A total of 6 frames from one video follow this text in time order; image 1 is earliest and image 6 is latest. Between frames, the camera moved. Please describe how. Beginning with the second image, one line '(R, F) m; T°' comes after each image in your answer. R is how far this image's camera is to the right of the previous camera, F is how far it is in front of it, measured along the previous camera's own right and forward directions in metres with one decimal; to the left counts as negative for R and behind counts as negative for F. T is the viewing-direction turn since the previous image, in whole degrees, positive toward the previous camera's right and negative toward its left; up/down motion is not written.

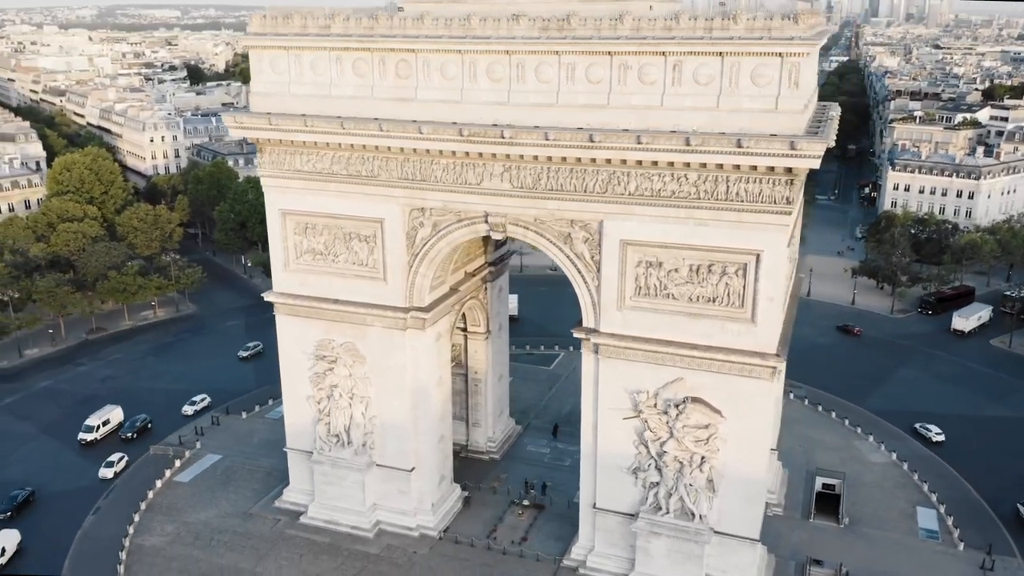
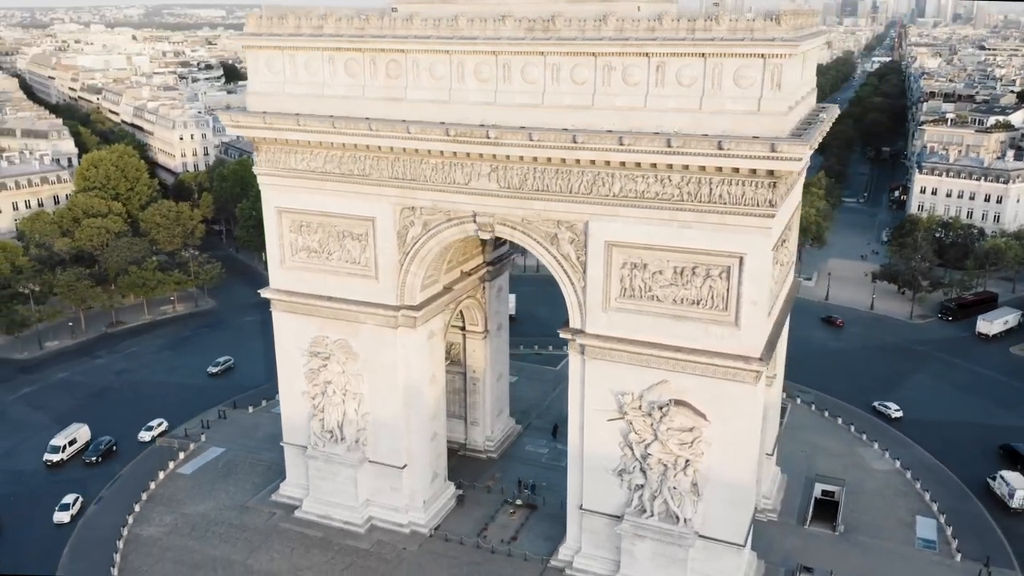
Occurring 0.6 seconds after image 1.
(+1.2, 0.0) m; -2°
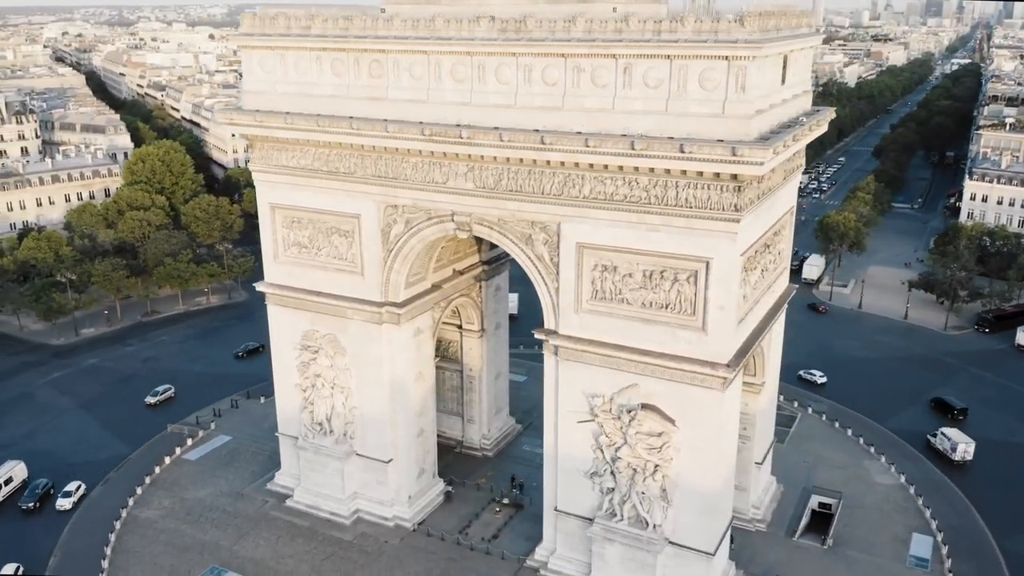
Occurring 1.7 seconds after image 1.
(+2.2, 0.0) m; -4°
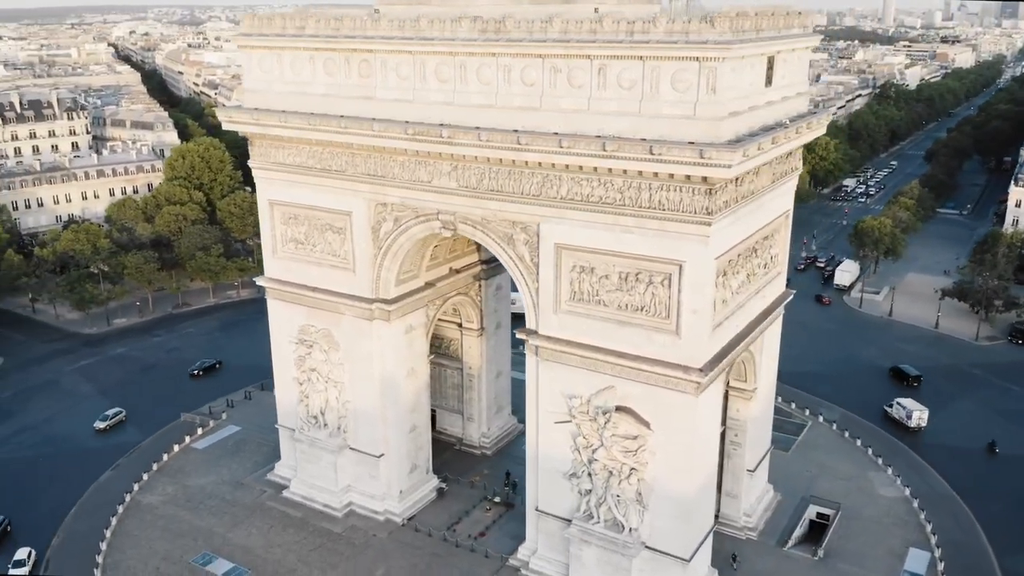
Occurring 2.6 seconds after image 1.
(+1.8, 0.0) m; -3°
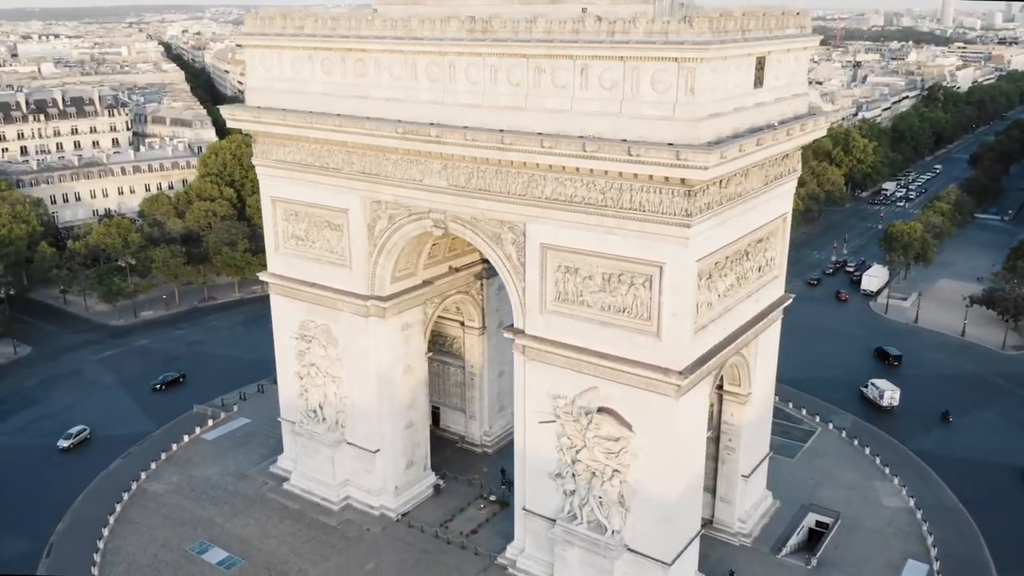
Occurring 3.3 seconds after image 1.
(+1.4, 0.0) m; -3°
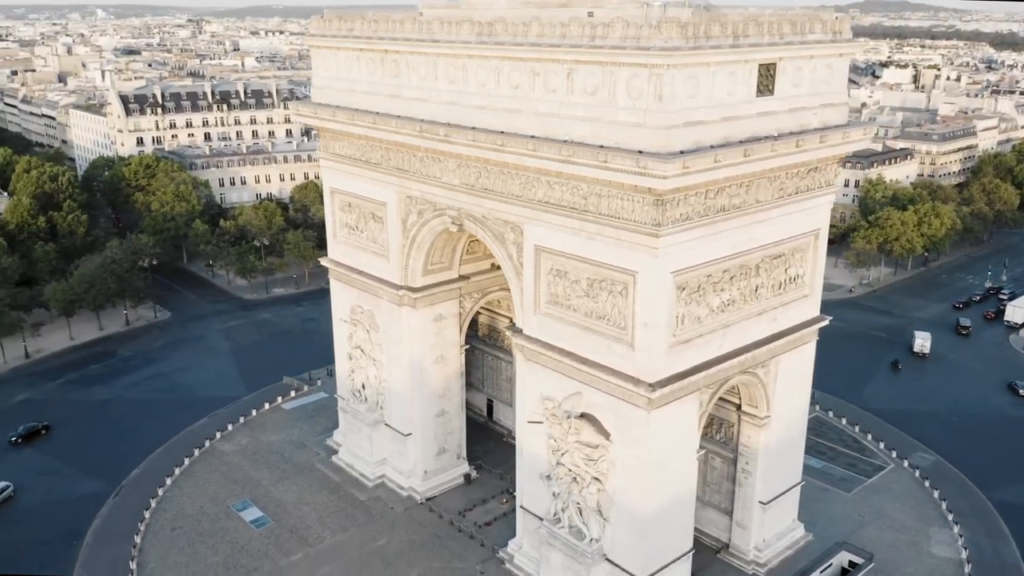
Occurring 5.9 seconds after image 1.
(+4.6, +0.1) m; -12°
